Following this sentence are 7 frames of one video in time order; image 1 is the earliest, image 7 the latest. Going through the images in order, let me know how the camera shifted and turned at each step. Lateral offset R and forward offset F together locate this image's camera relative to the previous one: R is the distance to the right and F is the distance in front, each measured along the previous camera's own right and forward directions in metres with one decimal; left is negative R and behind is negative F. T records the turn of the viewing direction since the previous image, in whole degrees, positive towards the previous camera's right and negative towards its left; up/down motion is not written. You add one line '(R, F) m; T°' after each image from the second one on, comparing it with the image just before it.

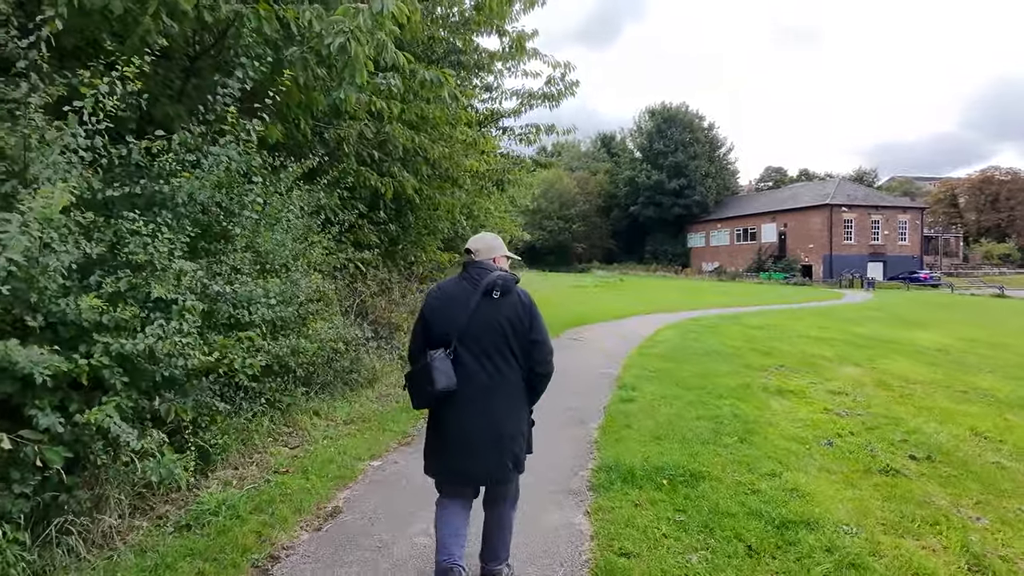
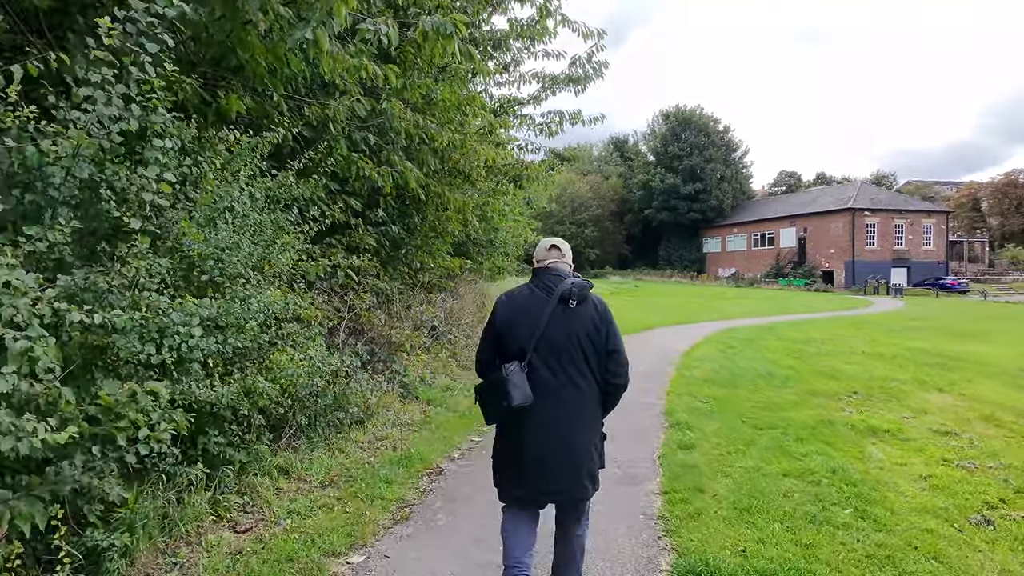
(-0.2, +1.5) m; -1°
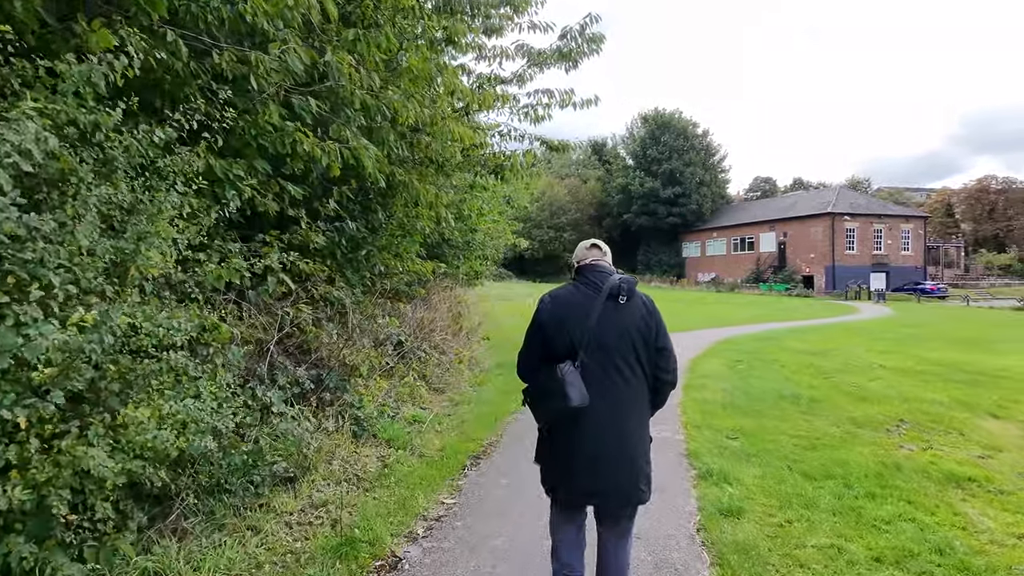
(0.0, +1.5) m; +2°
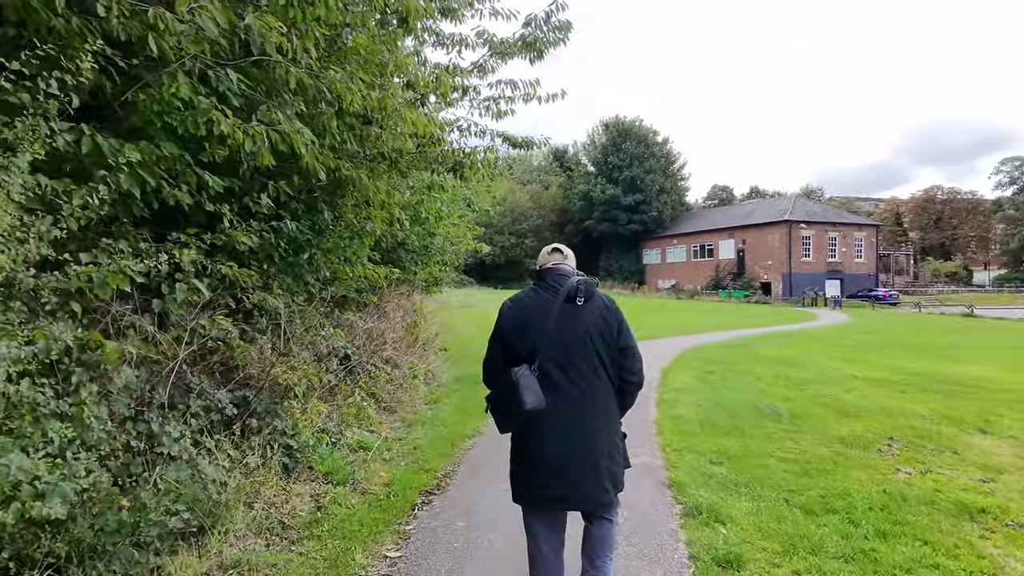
(0.0, +0.7) m; +3°
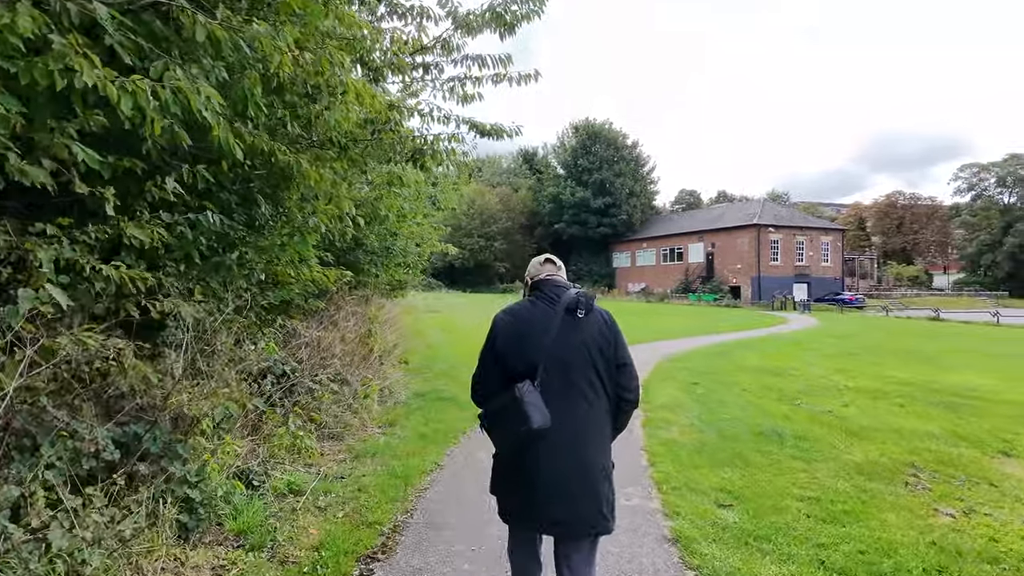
(0.0, +1.0) m; +3°
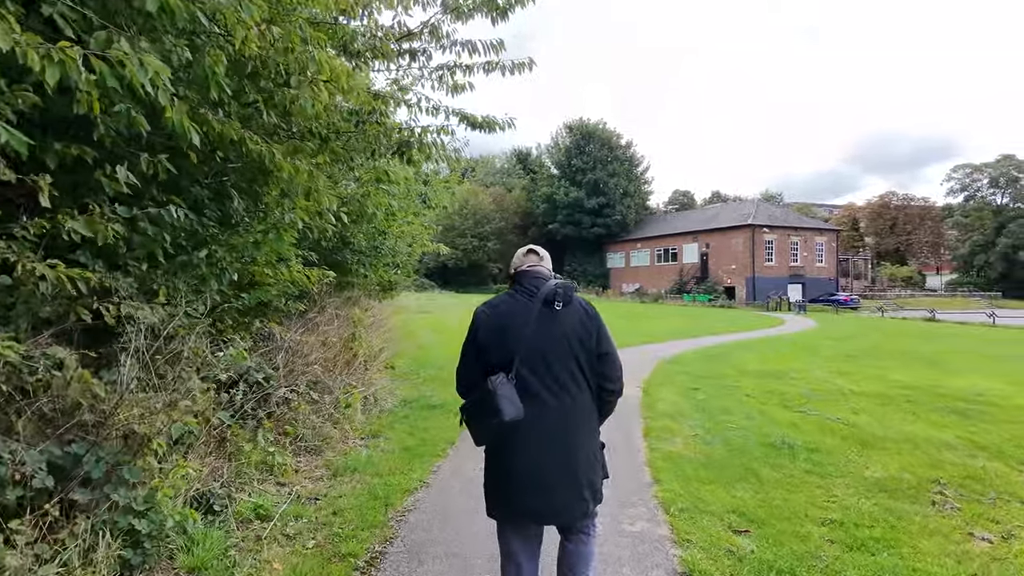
(0.0, +0.4) m; +1°
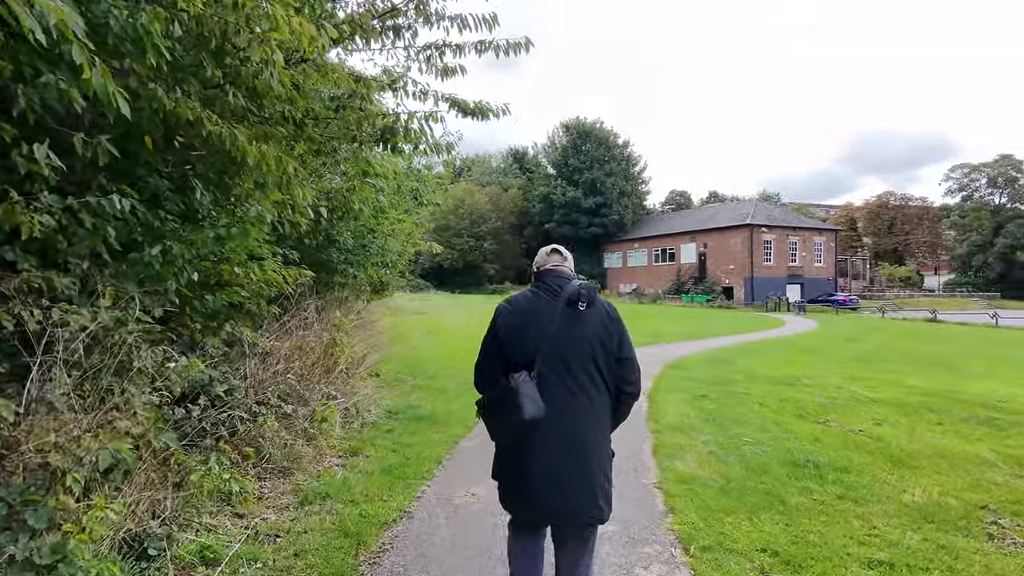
(0.0, +0.6) m; 0°
